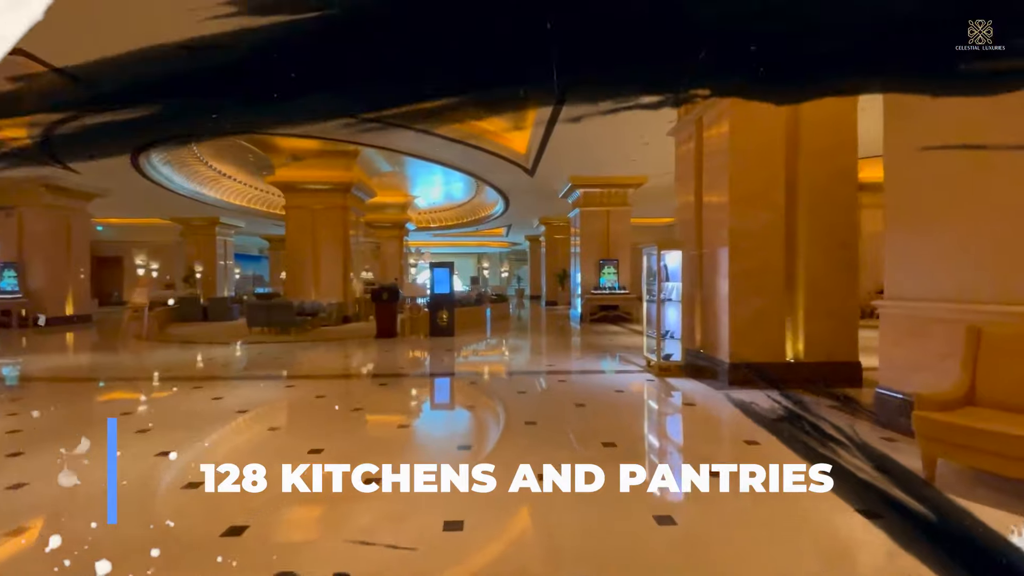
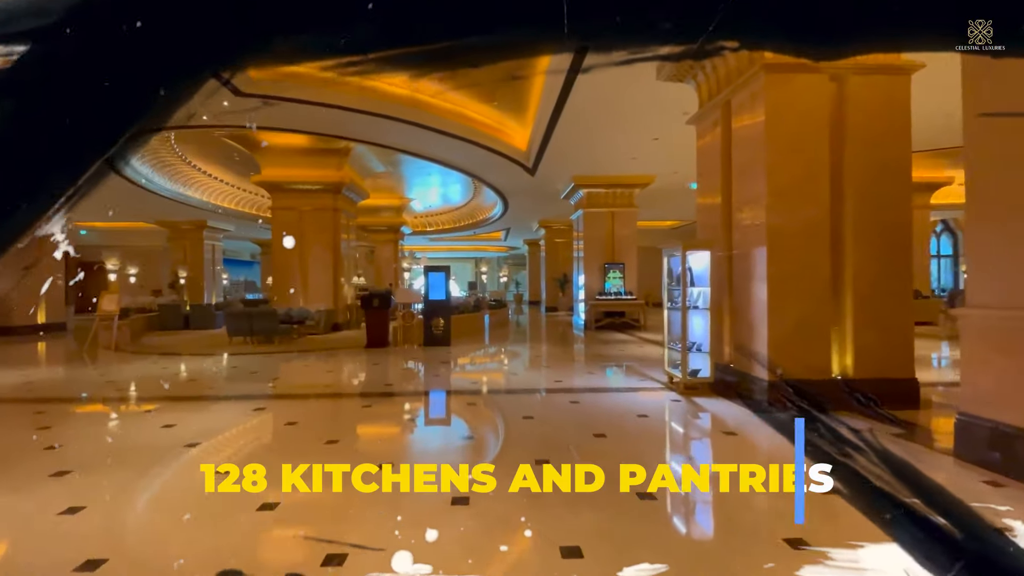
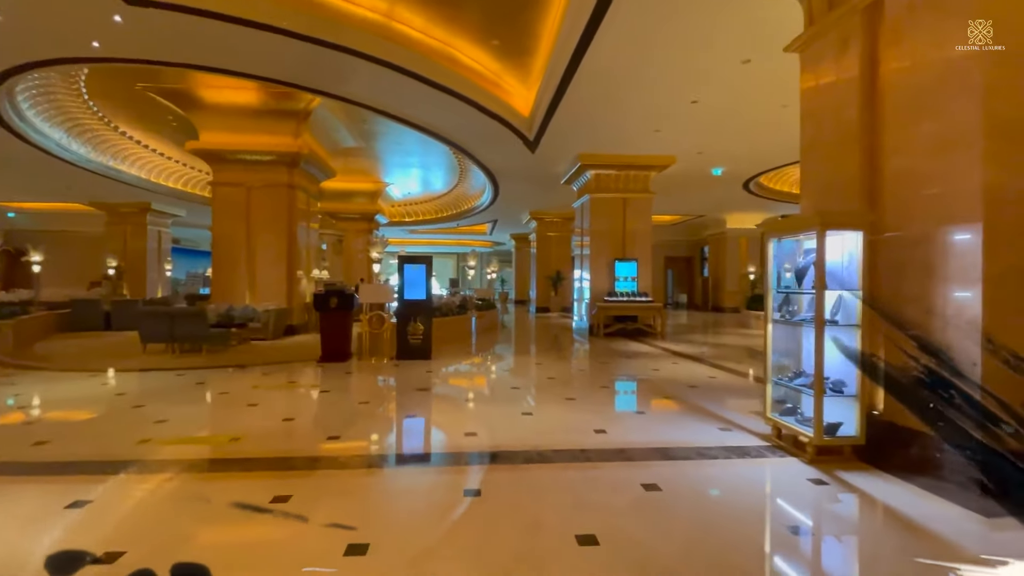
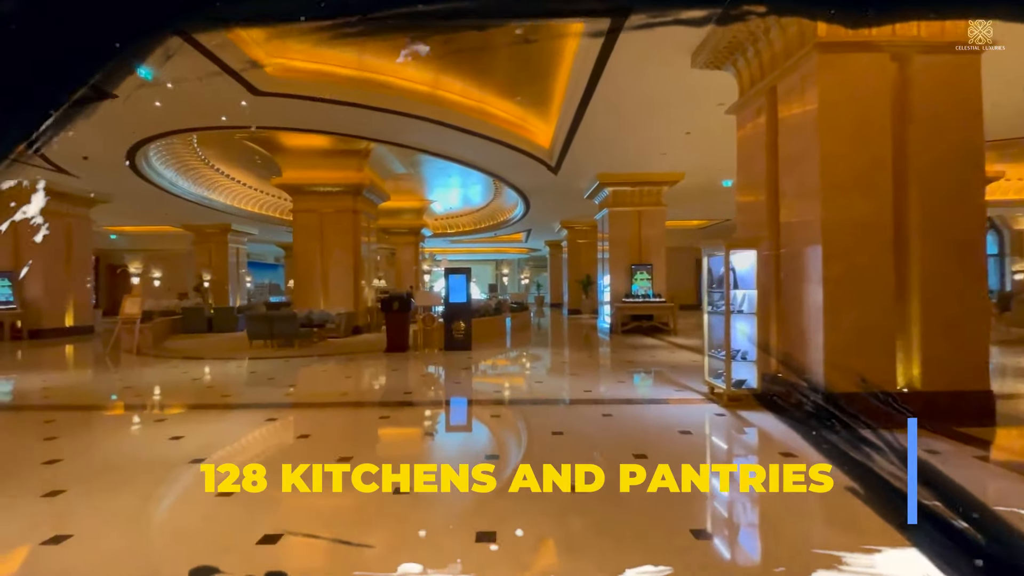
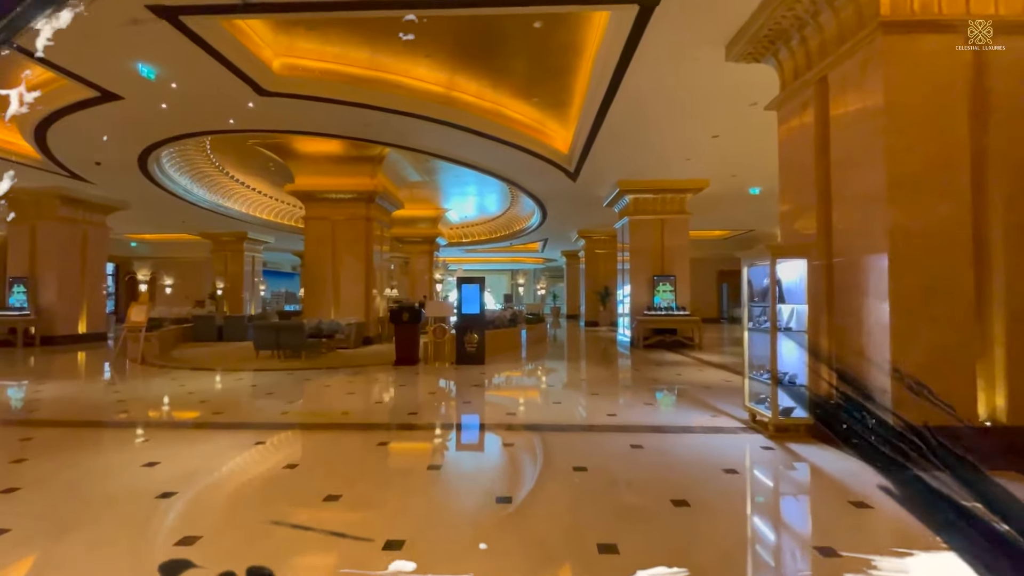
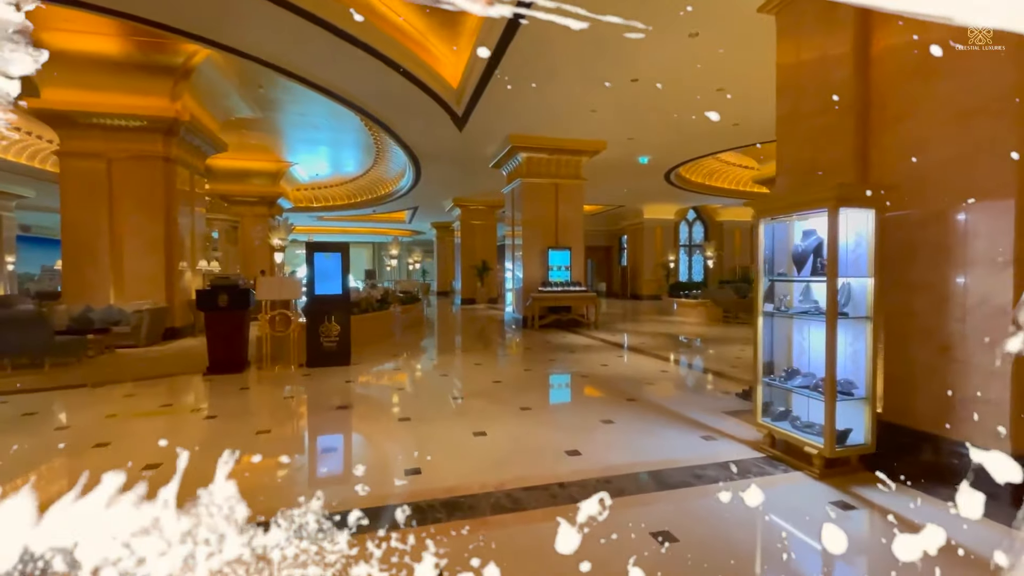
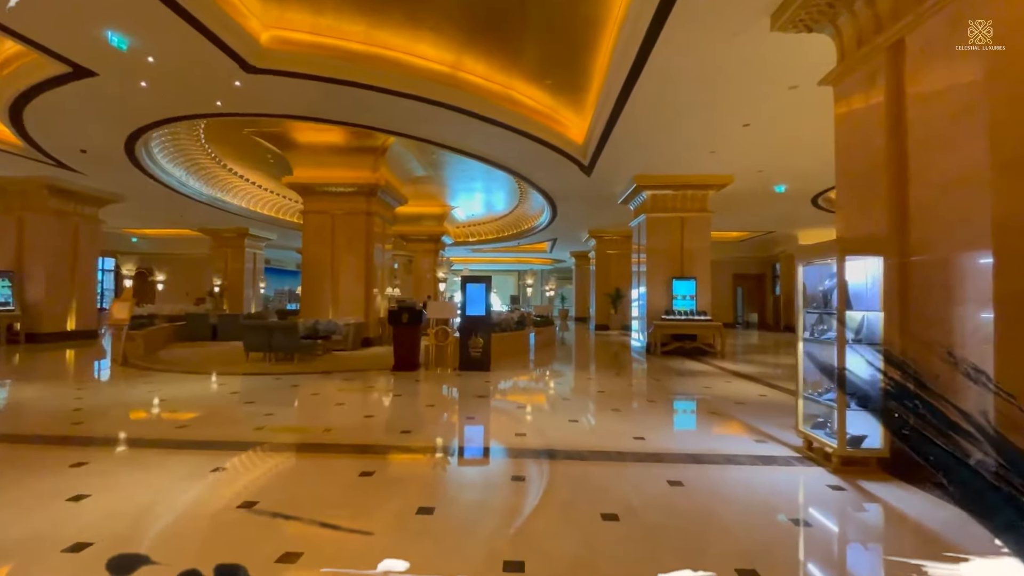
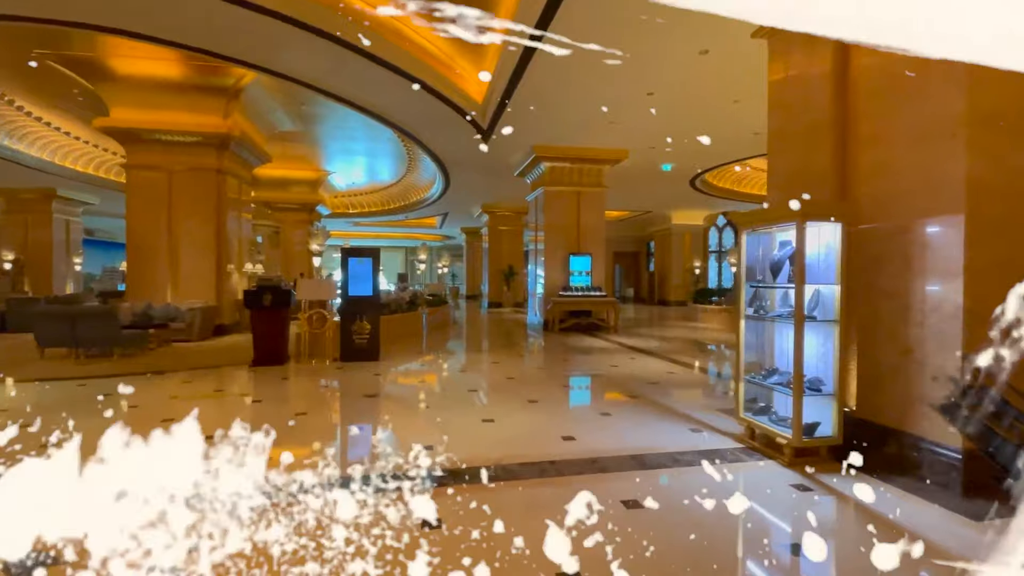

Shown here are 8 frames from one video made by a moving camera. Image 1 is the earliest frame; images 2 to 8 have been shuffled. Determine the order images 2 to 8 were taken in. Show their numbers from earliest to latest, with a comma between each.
2, 4, 5, 7, 3, 8, 6
